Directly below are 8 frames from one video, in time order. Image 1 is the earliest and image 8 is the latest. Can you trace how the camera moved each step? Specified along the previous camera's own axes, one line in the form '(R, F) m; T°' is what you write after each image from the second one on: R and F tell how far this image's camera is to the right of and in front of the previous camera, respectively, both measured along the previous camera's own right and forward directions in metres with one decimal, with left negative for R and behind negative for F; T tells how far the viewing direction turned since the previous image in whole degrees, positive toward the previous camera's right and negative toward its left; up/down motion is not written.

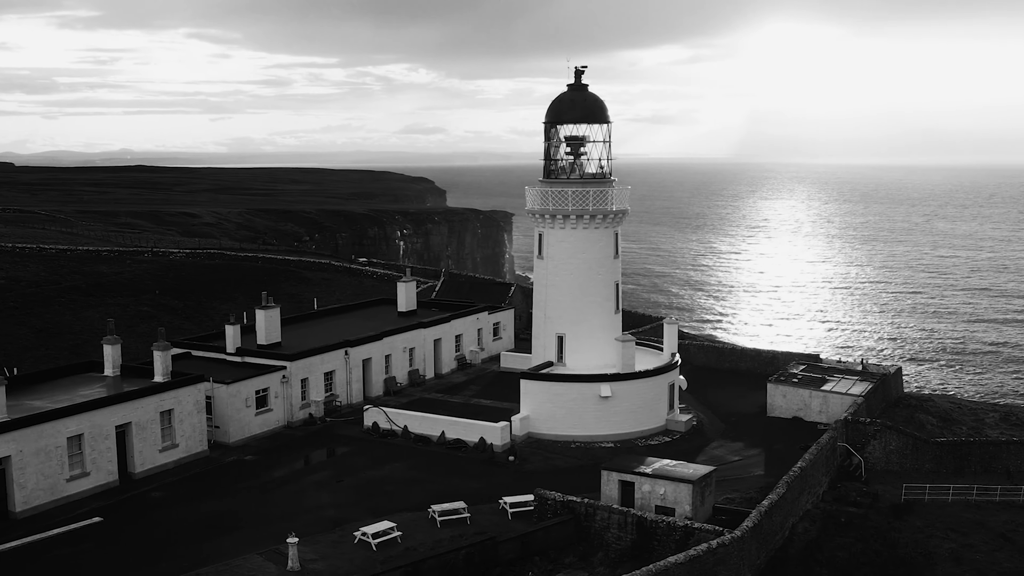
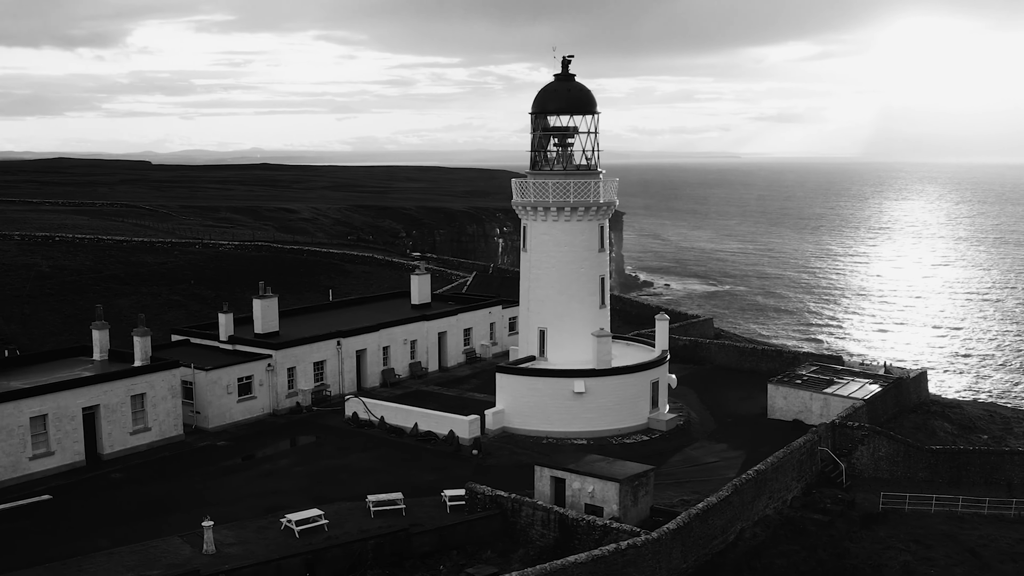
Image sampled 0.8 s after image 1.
(+3.7, +0.6) m; -6°
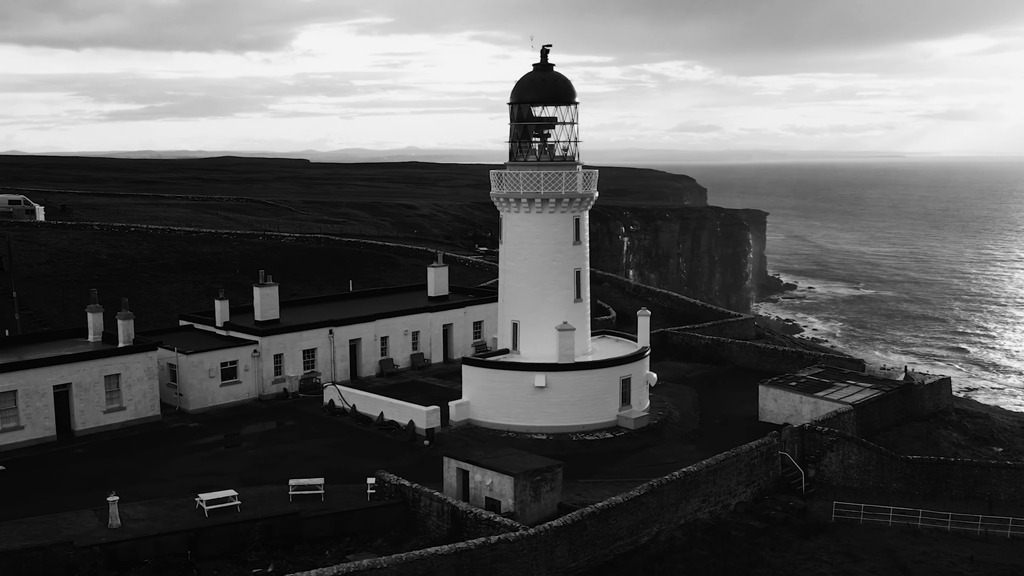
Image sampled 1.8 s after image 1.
(+4.8, +0.6) m; -8°
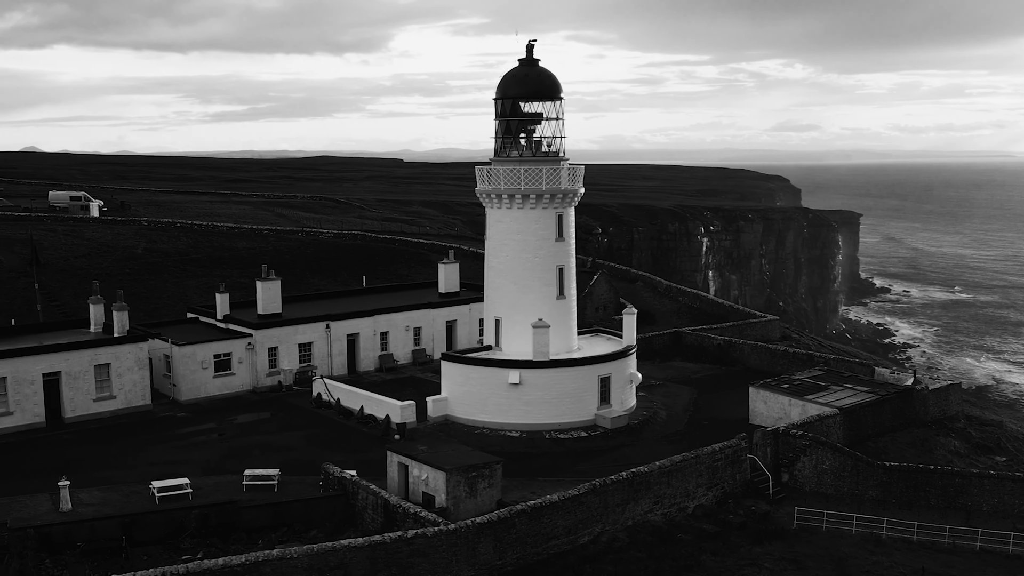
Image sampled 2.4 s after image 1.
(+3.0, +0.3) m; -5°
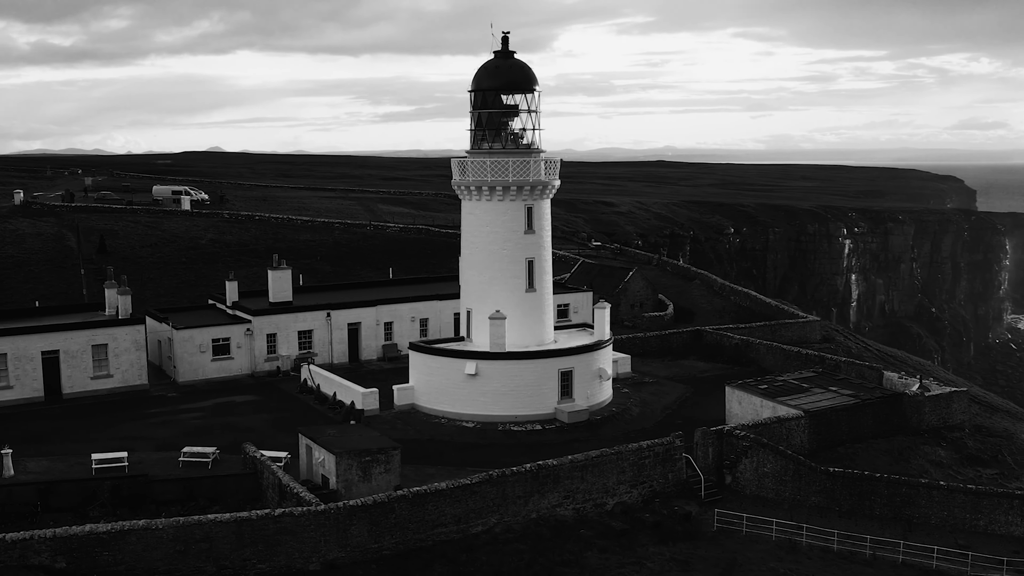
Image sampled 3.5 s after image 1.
(+5.1, +0.3) m; -9°
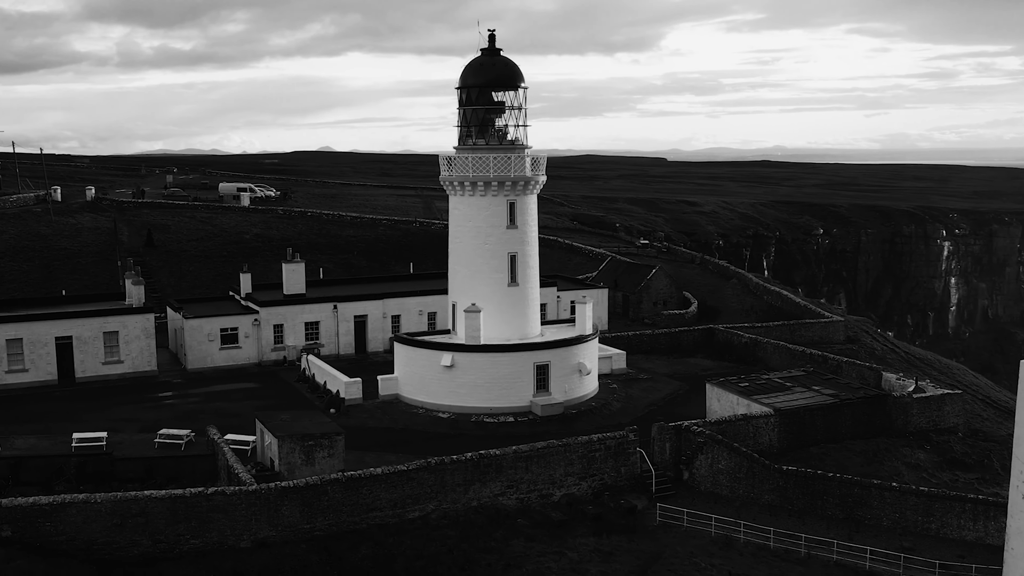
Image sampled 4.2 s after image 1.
(+3.3, -0.2) m; -6°
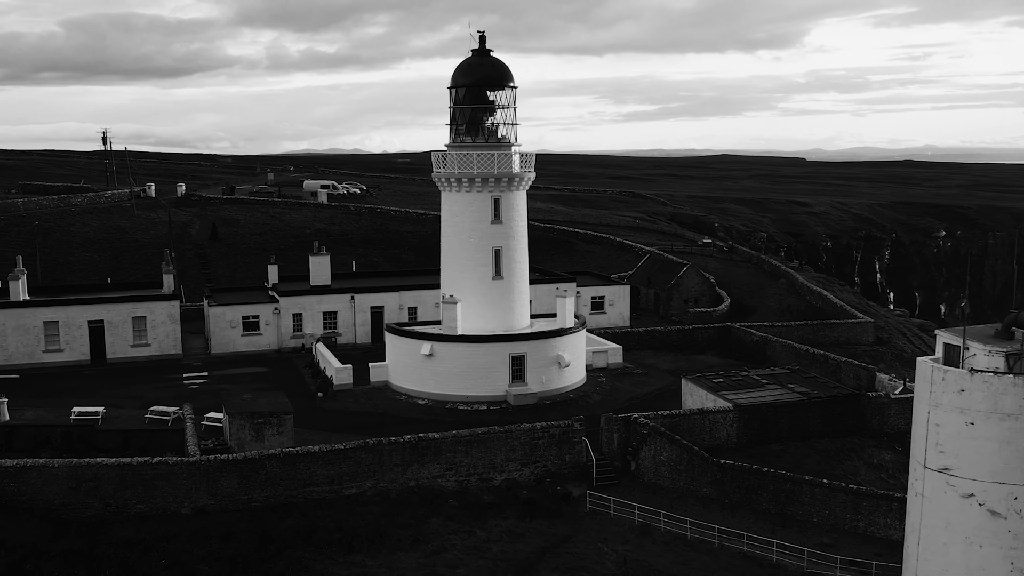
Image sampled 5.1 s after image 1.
(+4.2, -0.6) m; -7°
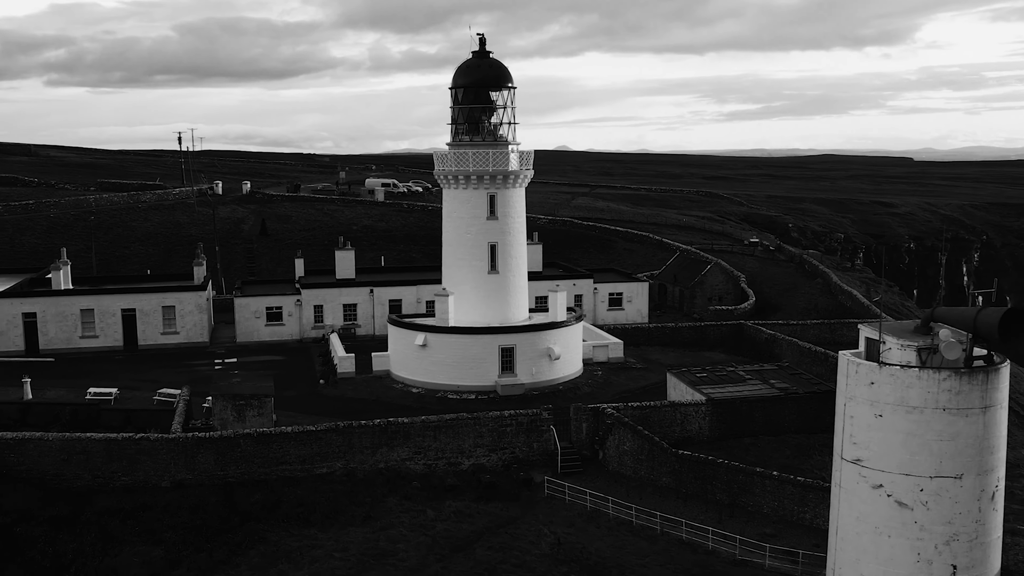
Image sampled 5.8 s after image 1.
(+3.0, -0.8) m; -5°
